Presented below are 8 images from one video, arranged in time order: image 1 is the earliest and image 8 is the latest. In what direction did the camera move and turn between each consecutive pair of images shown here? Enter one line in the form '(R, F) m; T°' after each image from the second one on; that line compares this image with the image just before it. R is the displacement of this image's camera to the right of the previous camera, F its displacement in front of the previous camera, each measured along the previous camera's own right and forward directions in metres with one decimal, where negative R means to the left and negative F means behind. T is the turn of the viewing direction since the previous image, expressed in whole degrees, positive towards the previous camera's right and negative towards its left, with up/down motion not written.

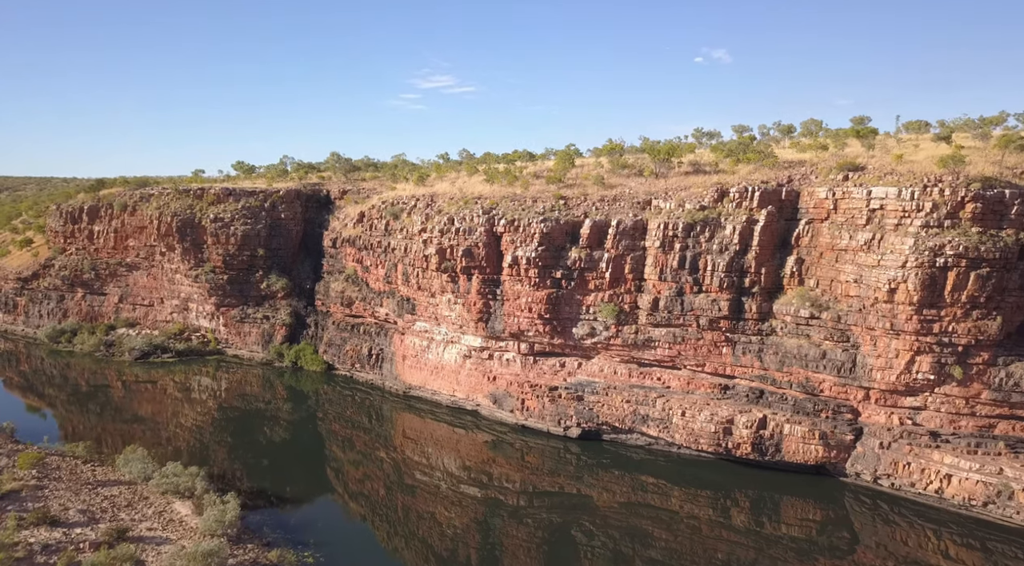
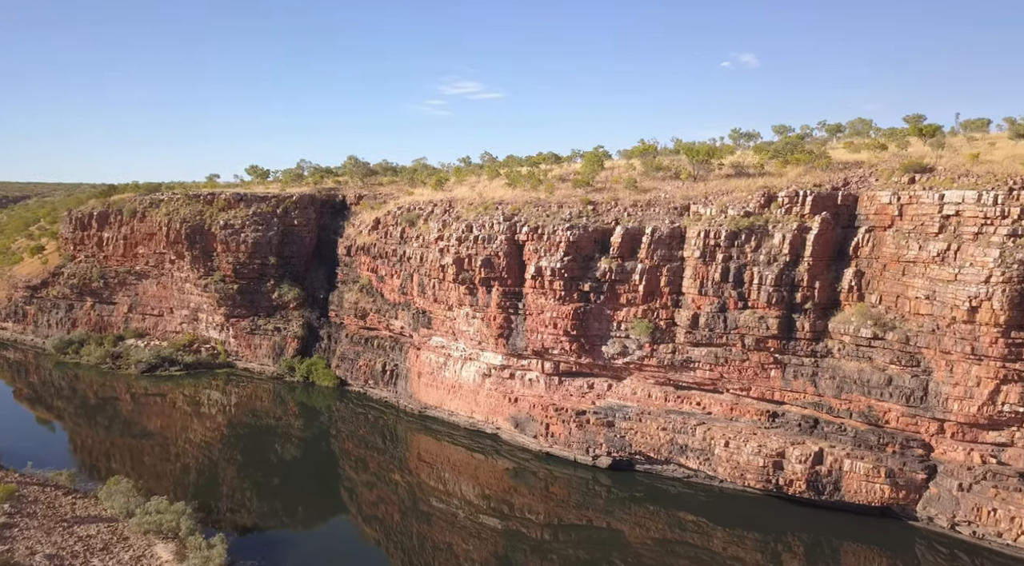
(0.0, +2.1) m; -2°
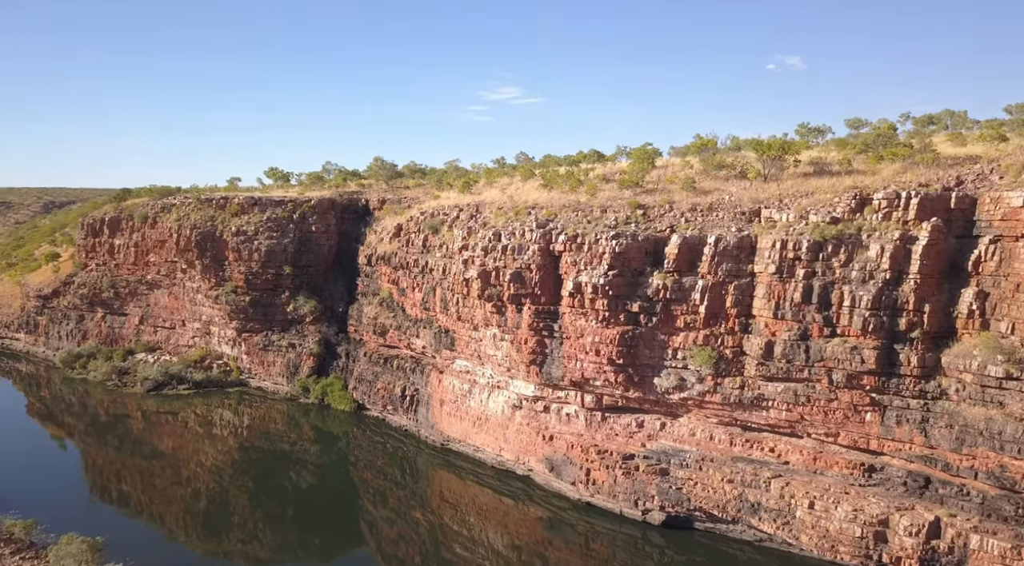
(+0.1, +3.5) m; -3°
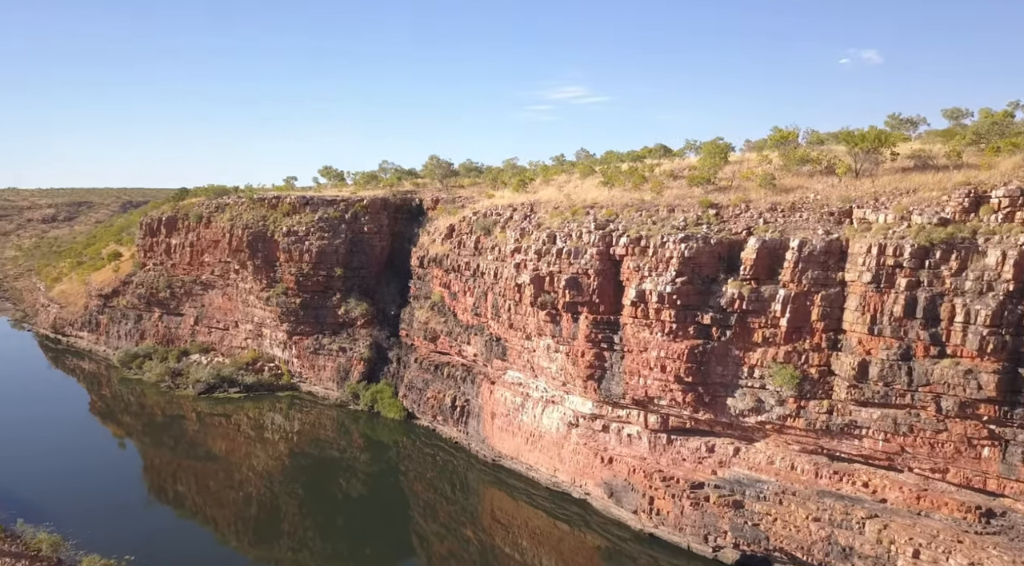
(+0.1, +1.7) m; -5°
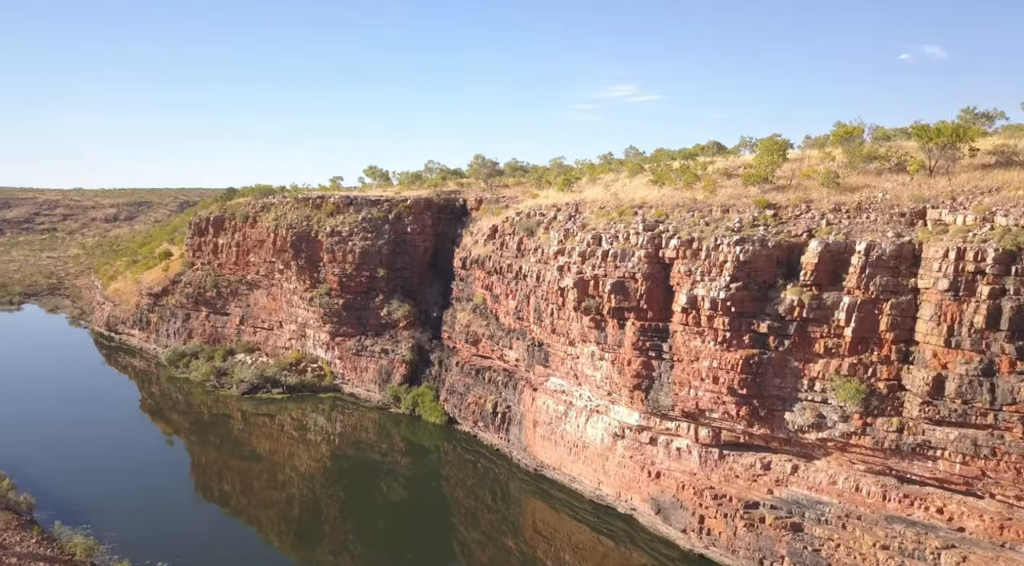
(+0.1, +0.8) m; -4°
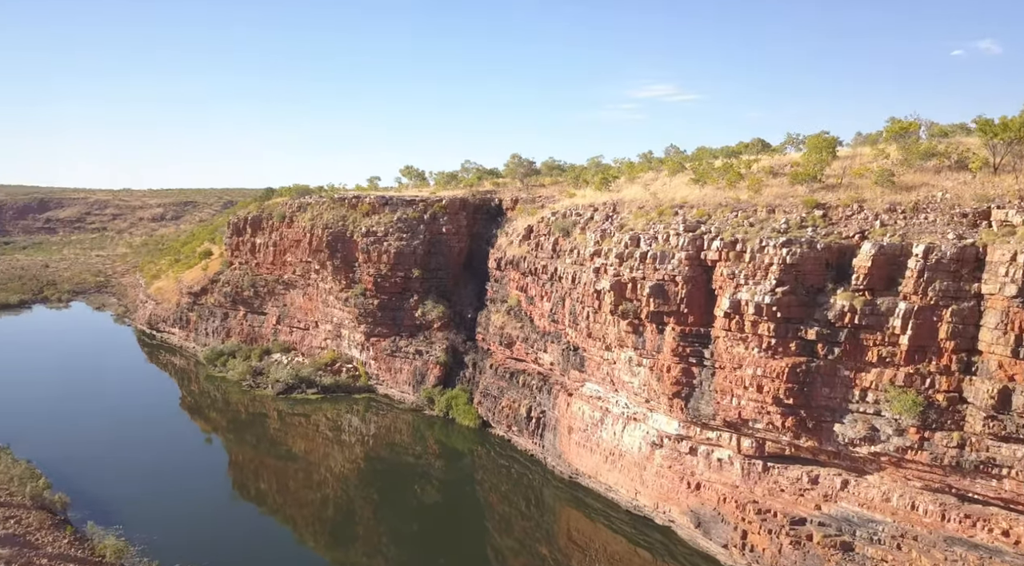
(+0.1, +0.5) m; -3°
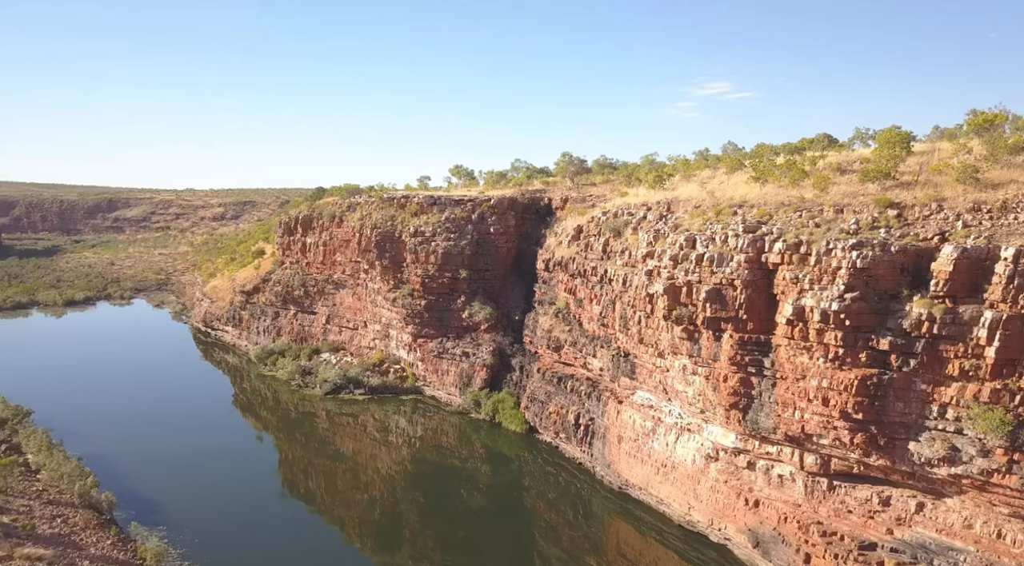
(+0.1, +0.7) m; -4°
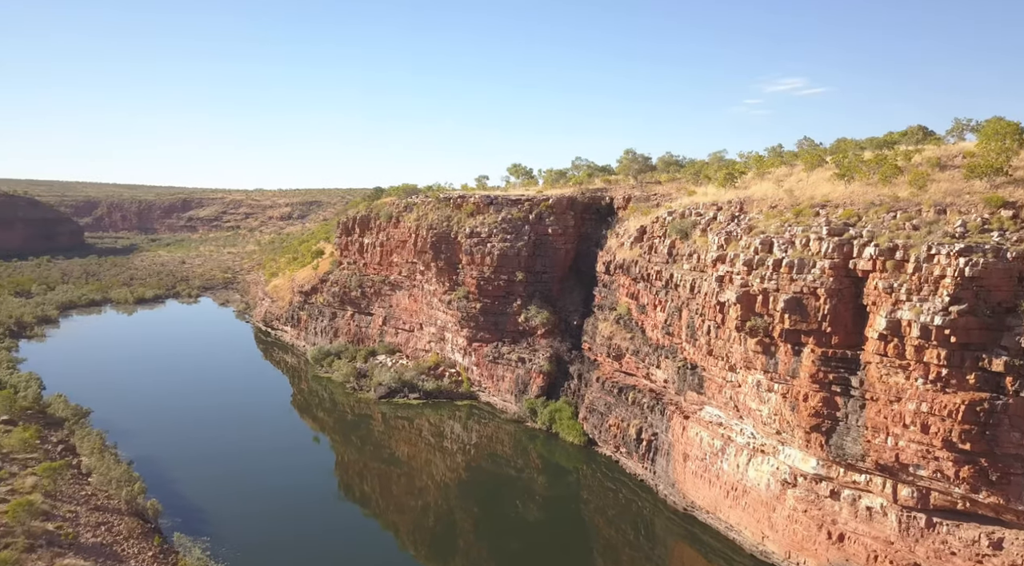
(+0.1, +1.2) m; -5°
